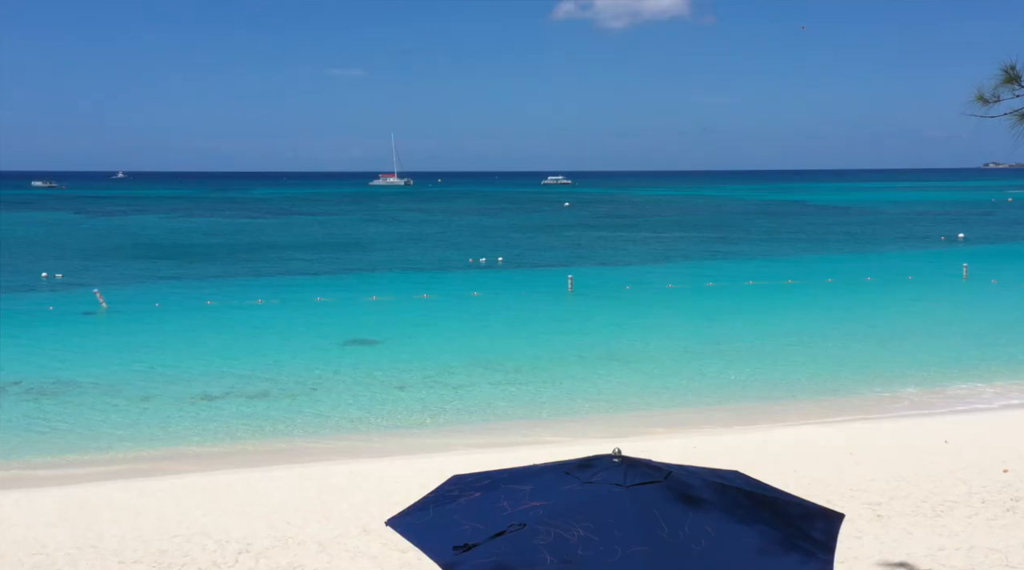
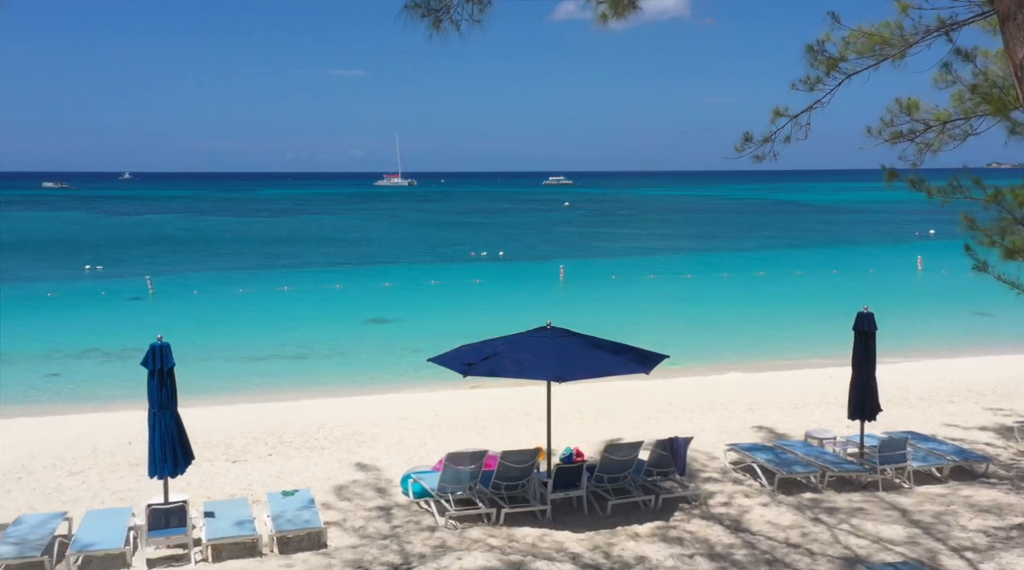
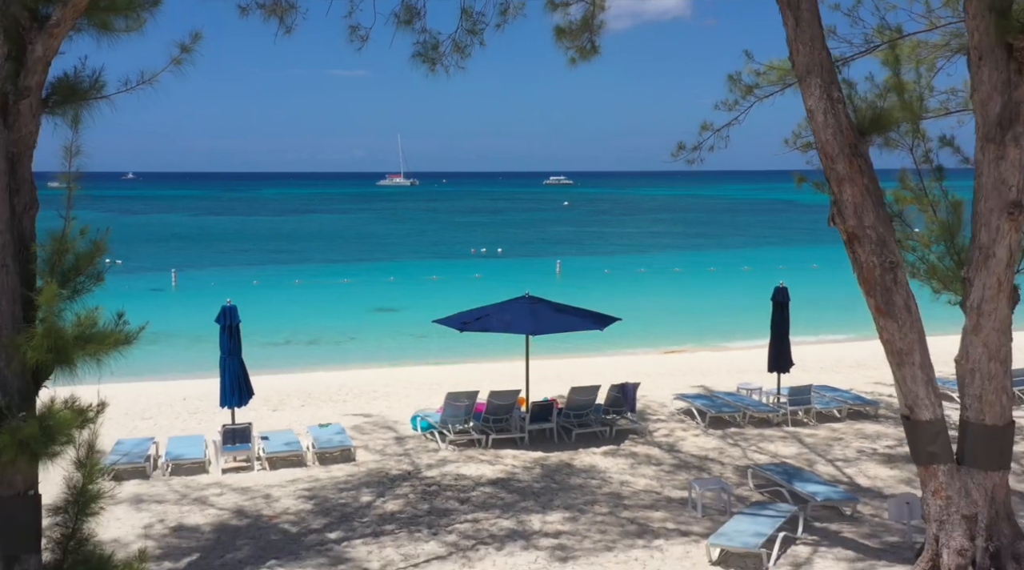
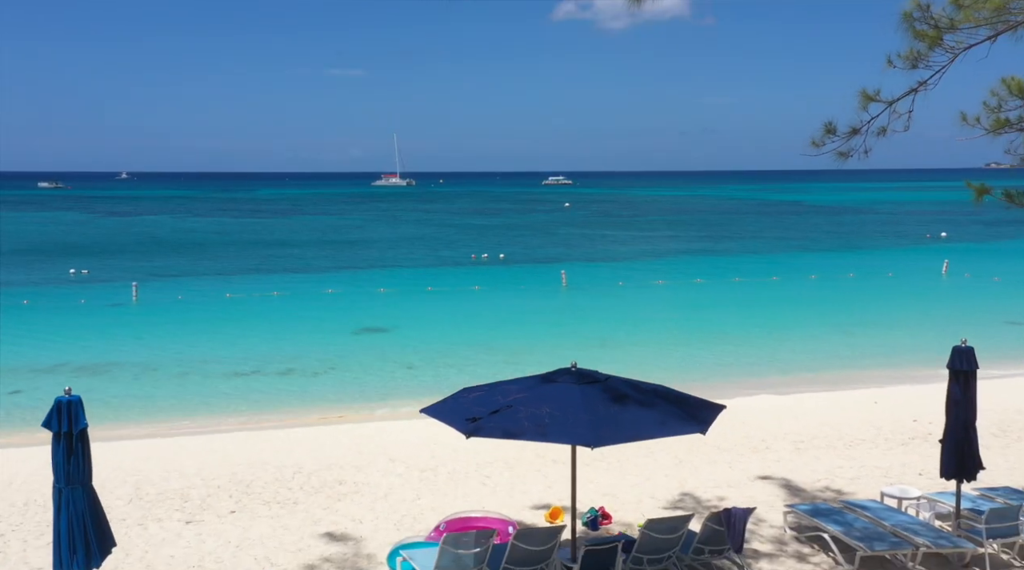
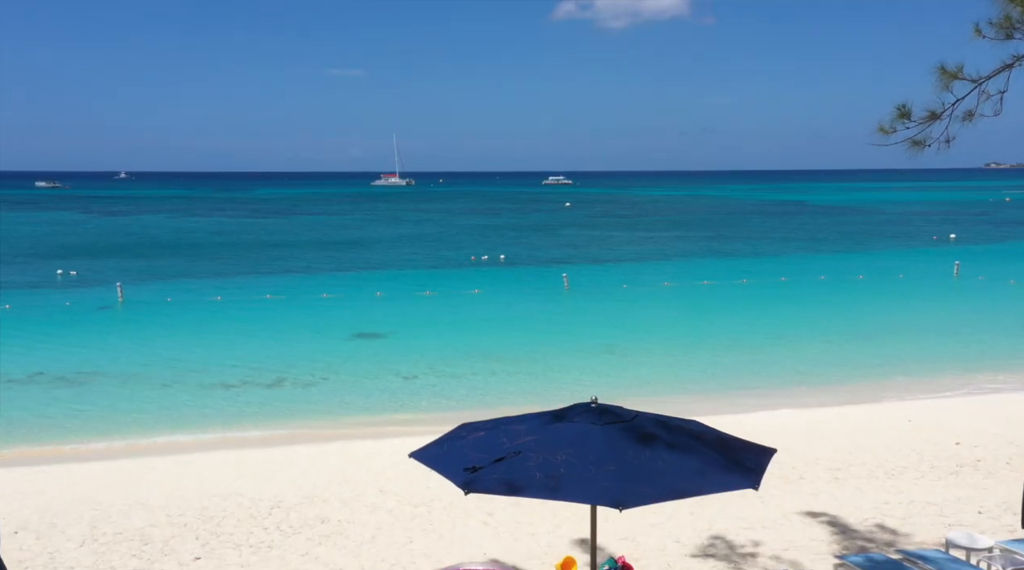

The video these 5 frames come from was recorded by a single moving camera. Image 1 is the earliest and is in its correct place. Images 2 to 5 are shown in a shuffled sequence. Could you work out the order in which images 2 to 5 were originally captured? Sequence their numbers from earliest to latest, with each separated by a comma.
5, 4, 2, 3
